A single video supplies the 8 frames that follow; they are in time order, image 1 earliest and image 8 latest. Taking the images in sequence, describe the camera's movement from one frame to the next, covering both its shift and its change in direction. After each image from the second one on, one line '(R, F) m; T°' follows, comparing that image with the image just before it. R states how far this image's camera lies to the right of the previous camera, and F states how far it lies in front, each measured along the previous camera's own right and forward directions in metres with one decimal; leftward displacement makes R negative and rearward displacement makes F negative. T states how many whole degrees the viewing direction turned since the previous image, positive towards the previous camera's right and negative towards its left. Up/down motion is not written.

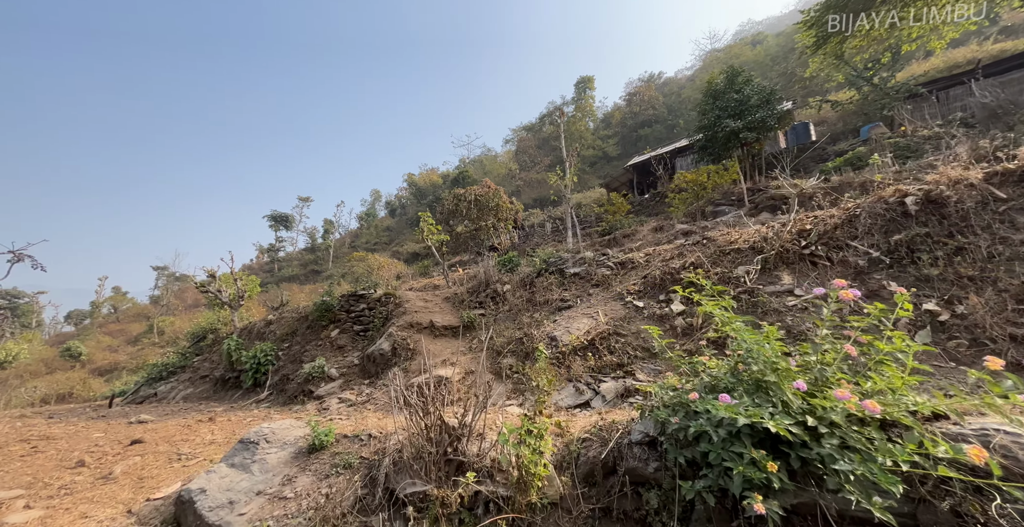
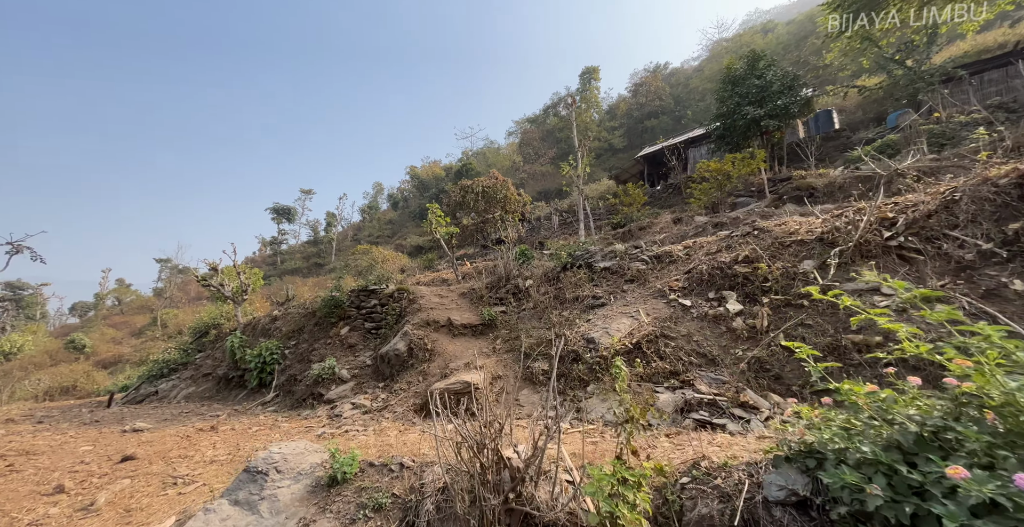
(-0.3, +0.5) m; 0°
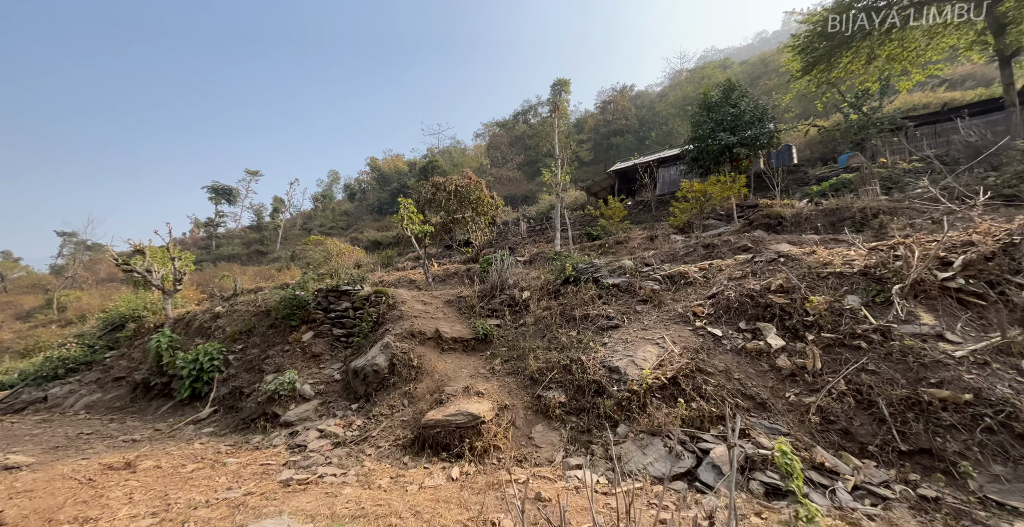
(-0.6, +0.6) m; +7°
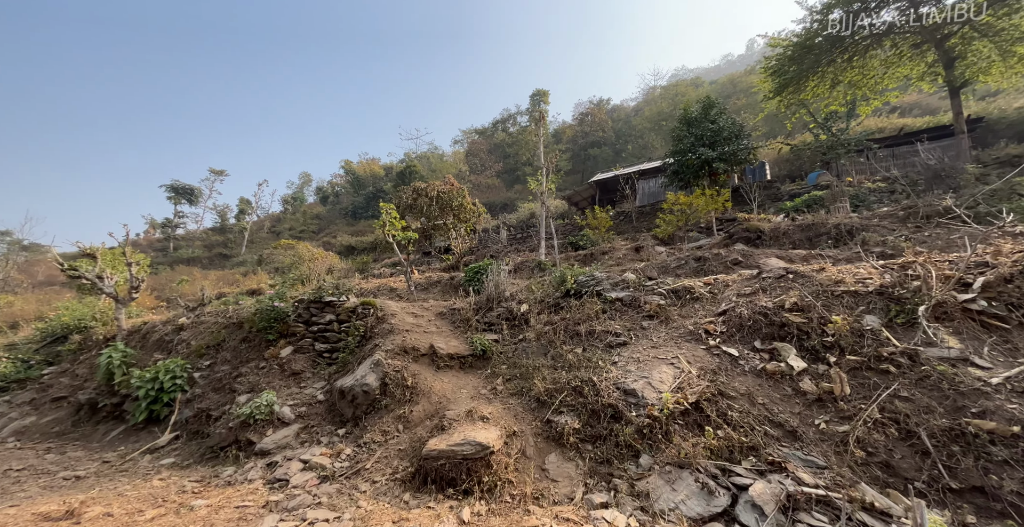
(-0.3, +0.3) m; +4°
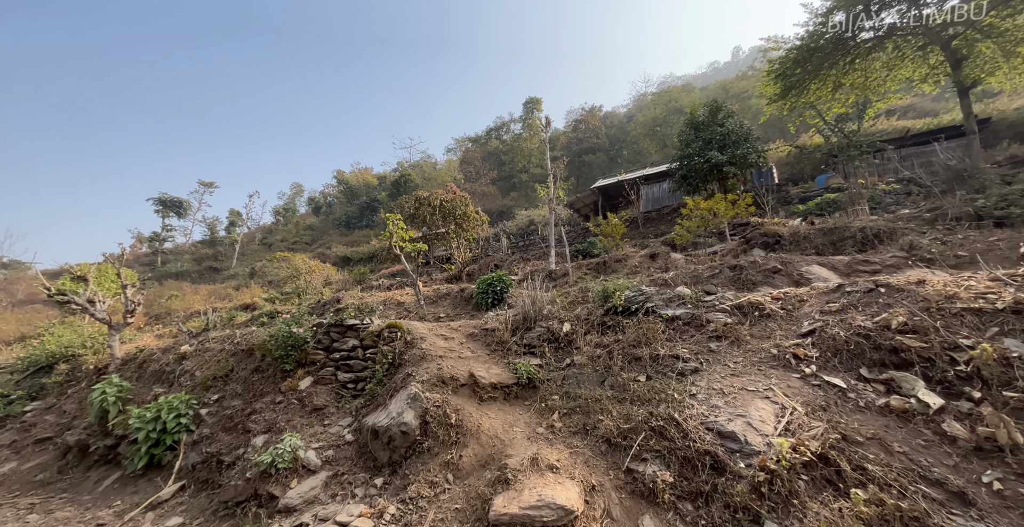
(-0.6, +0.5) m; +1°
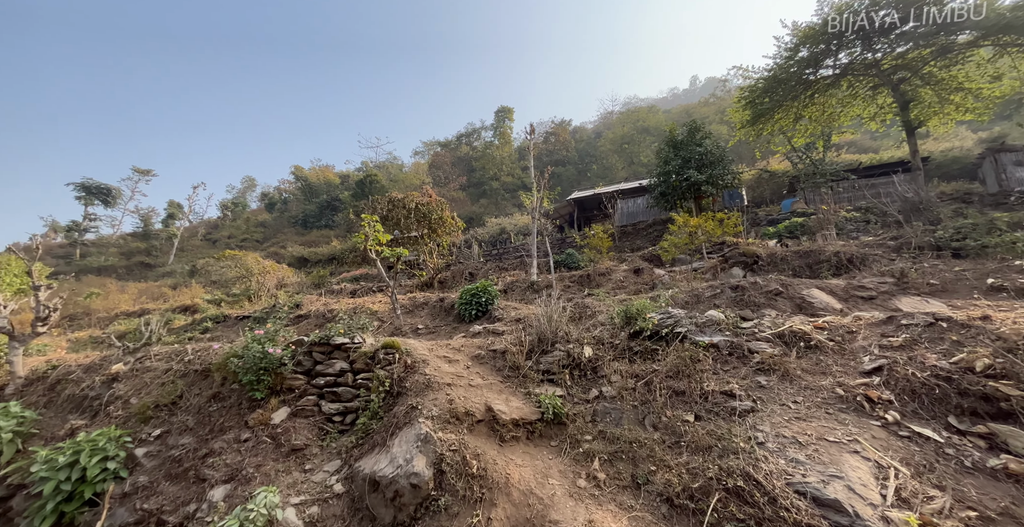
(-0.6, +0.6) m; +6°
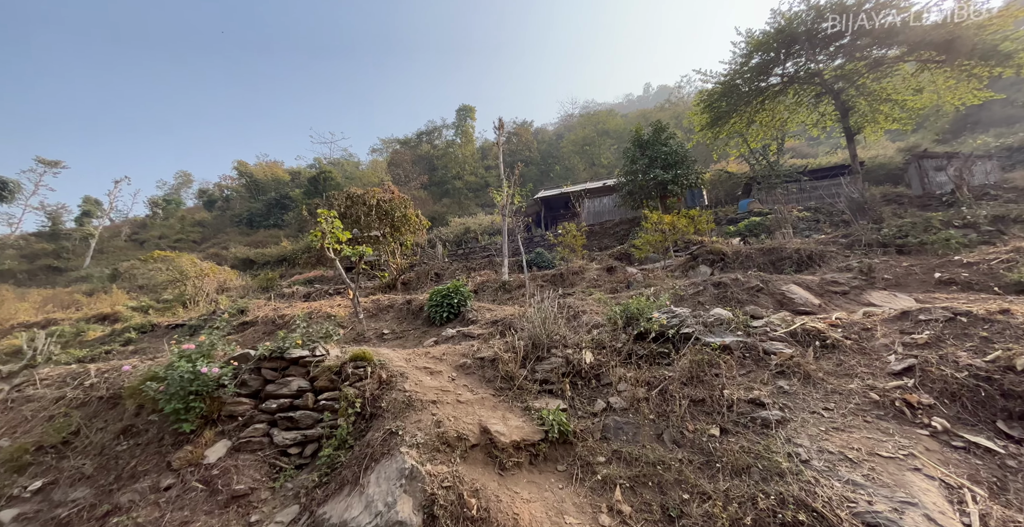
(-0.3, +0.6) m; +6°
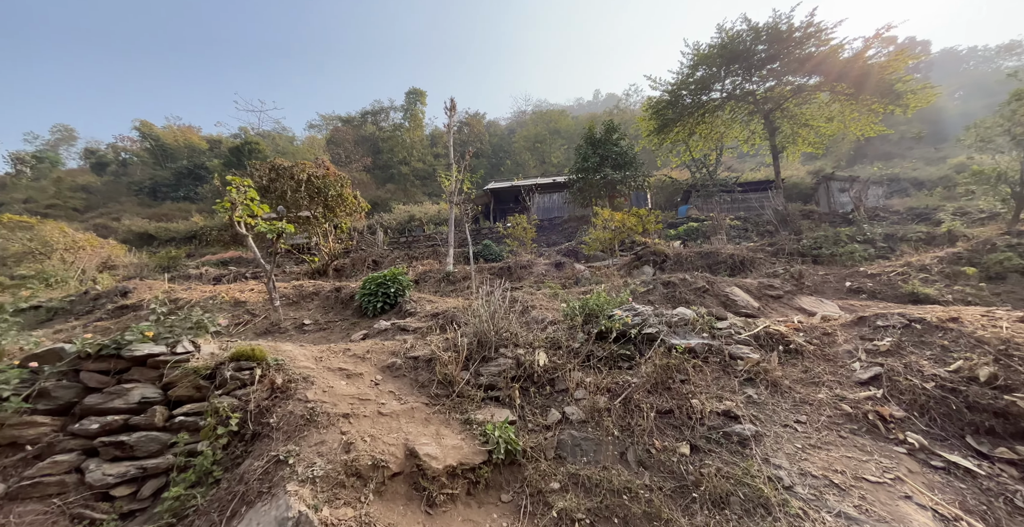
(0.0, +0.6) m; +8°
